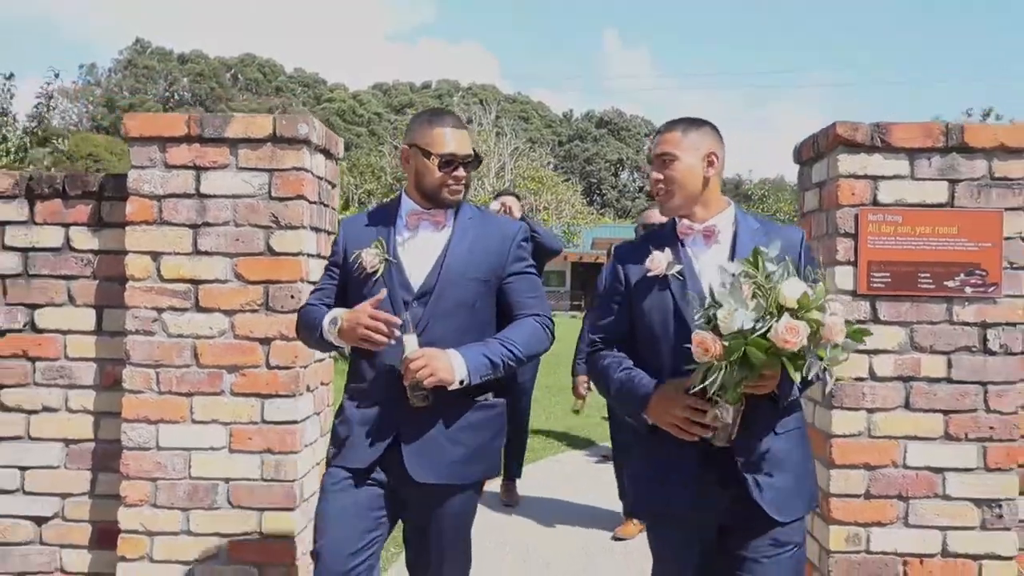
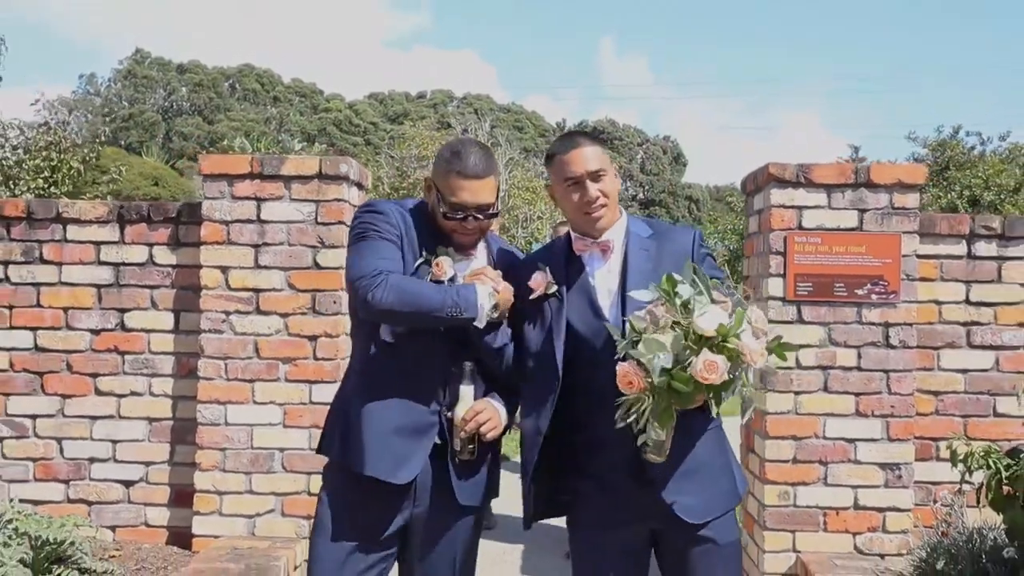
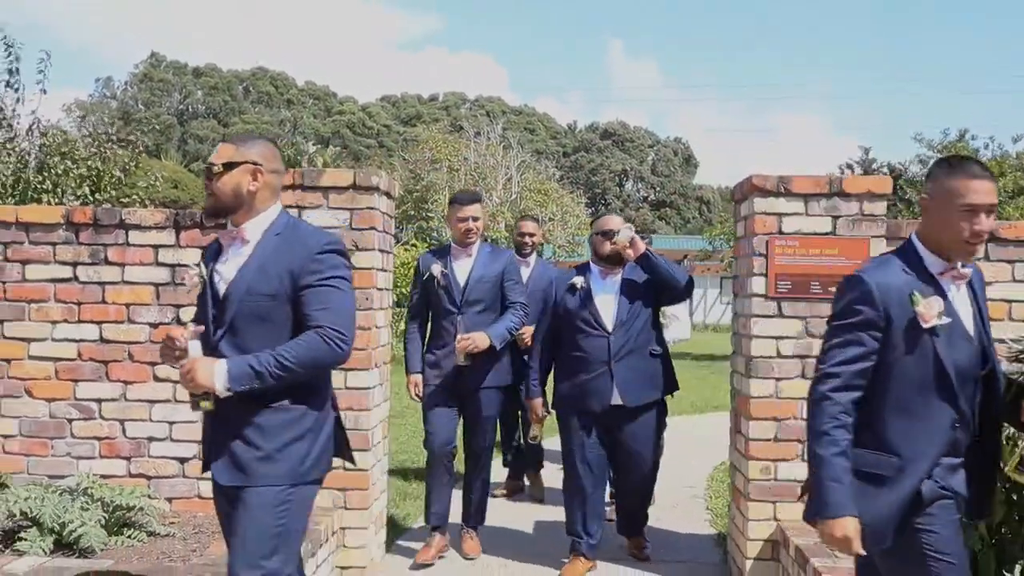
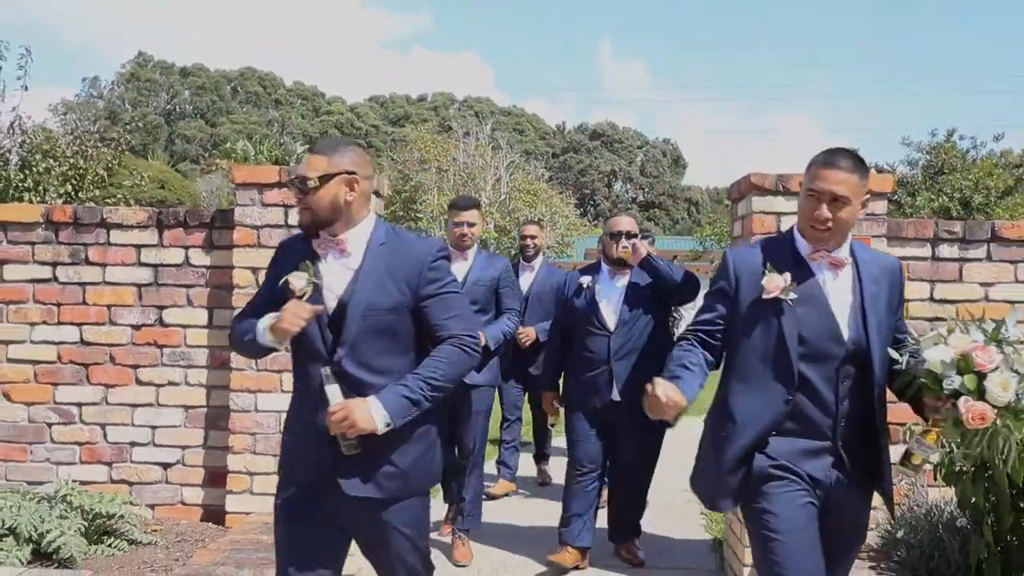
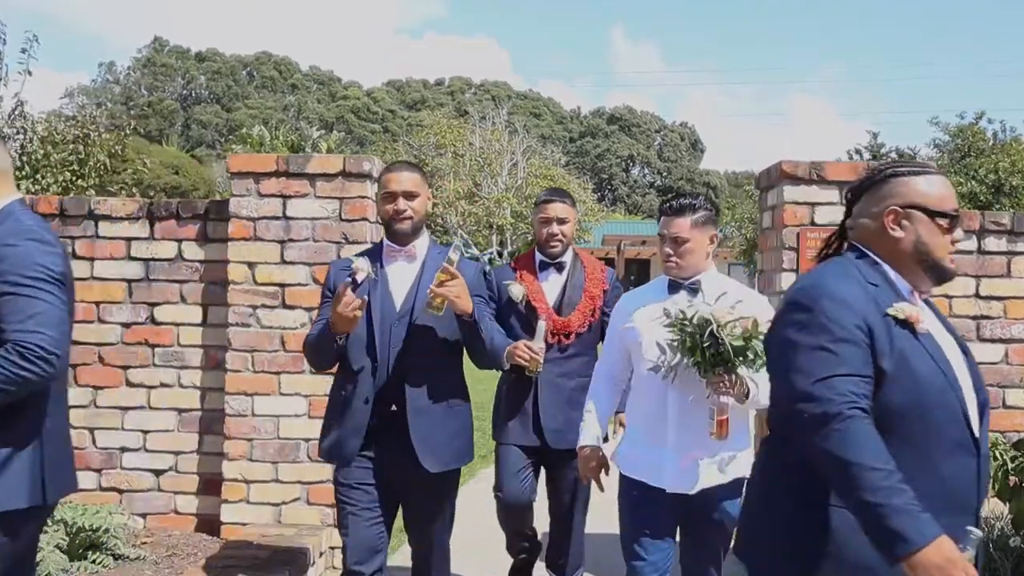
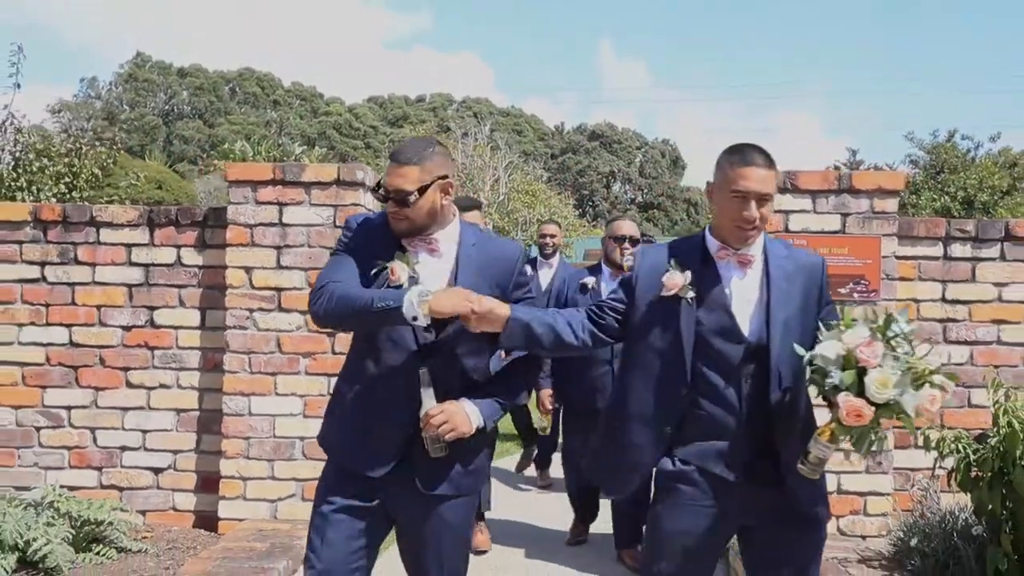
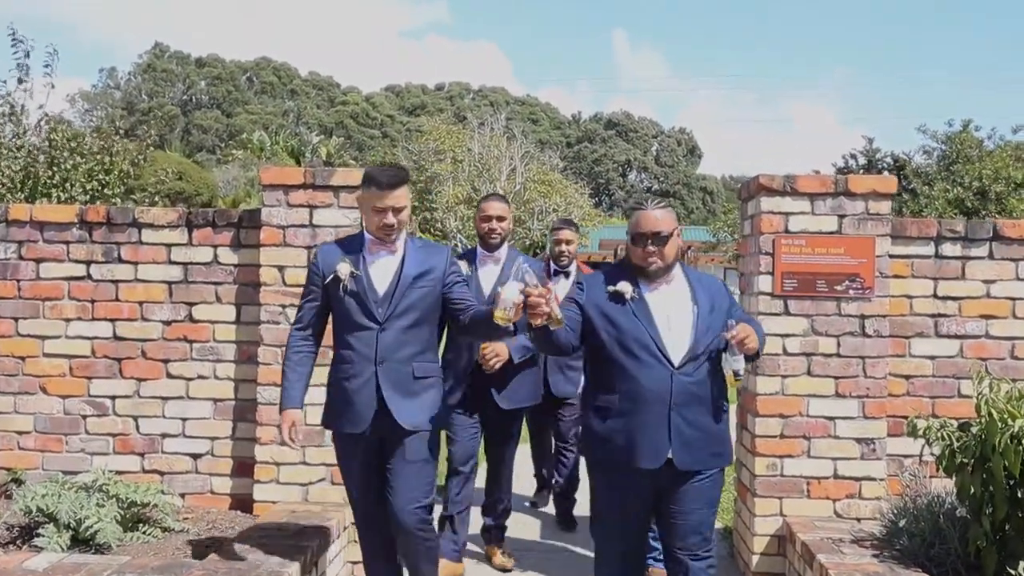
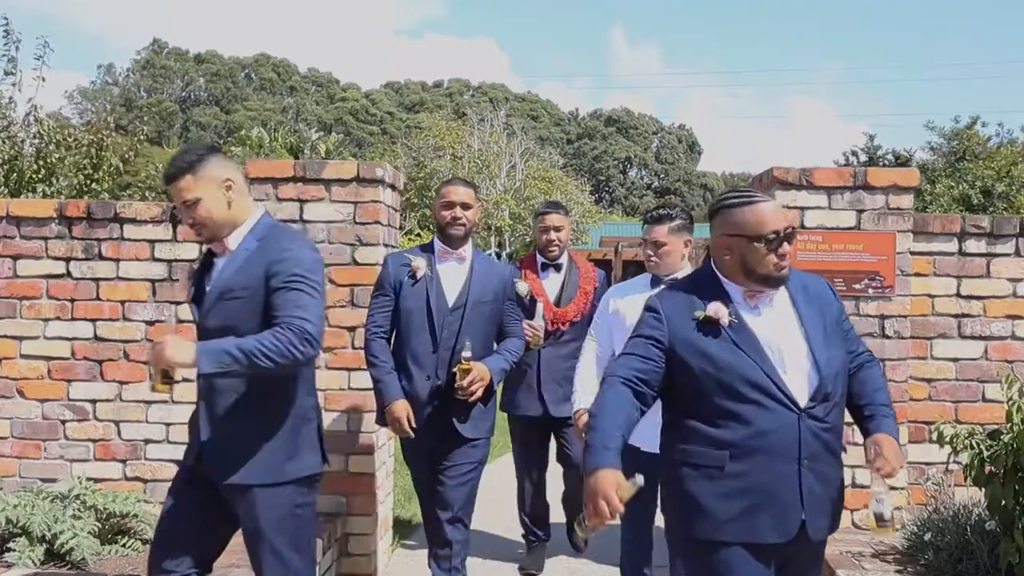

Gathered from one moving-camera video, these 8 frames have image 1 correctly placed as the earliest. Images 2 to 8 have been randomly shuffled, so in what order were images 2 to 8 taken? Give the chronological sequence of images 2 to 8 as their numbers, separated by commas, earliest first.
2, 6, 4, 3, 7, 8, 5
